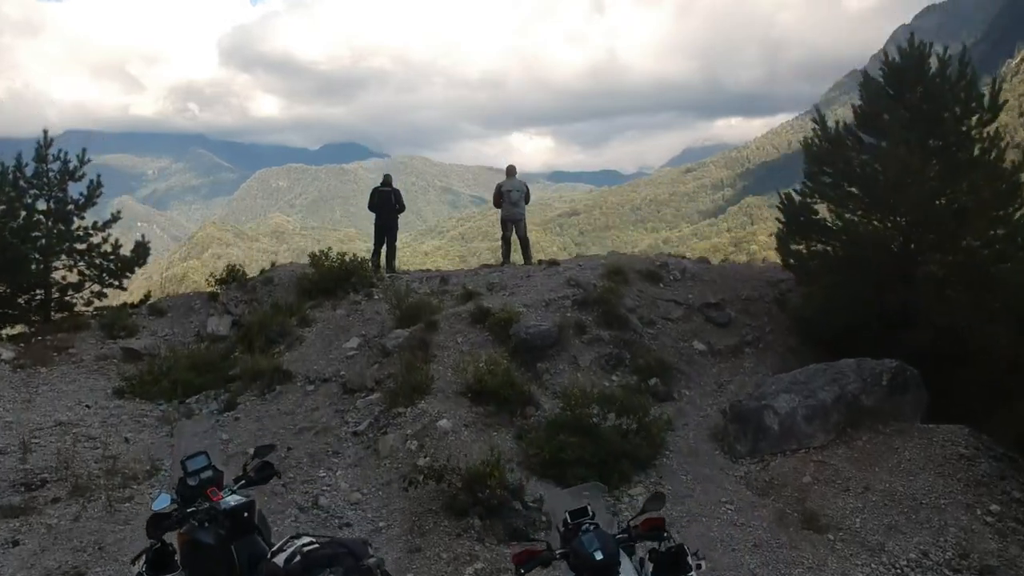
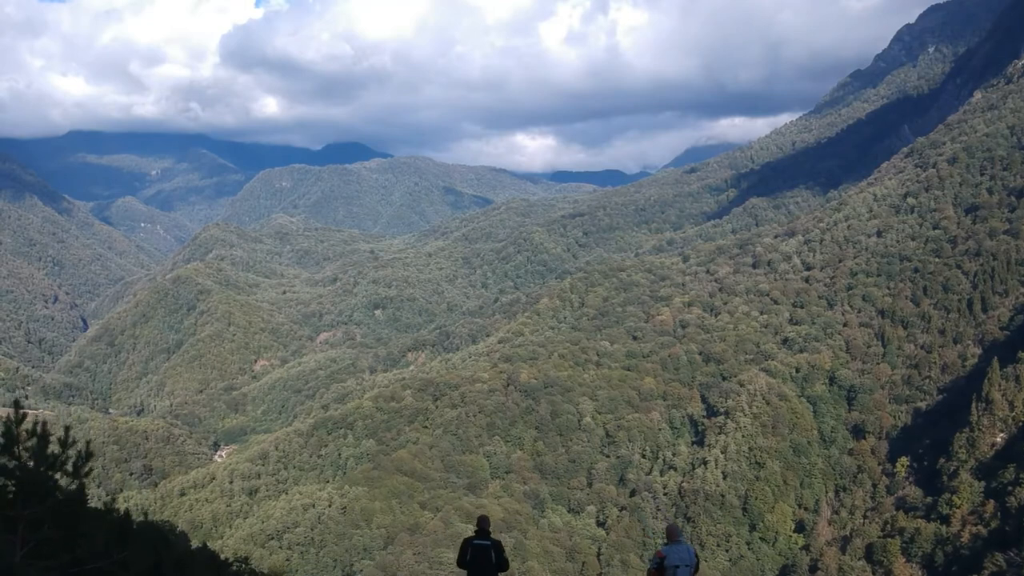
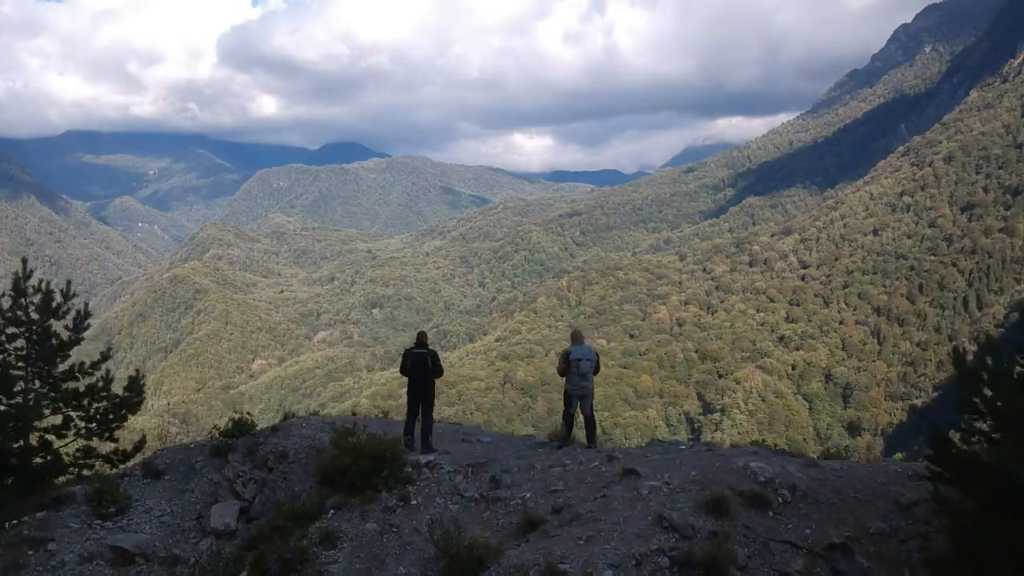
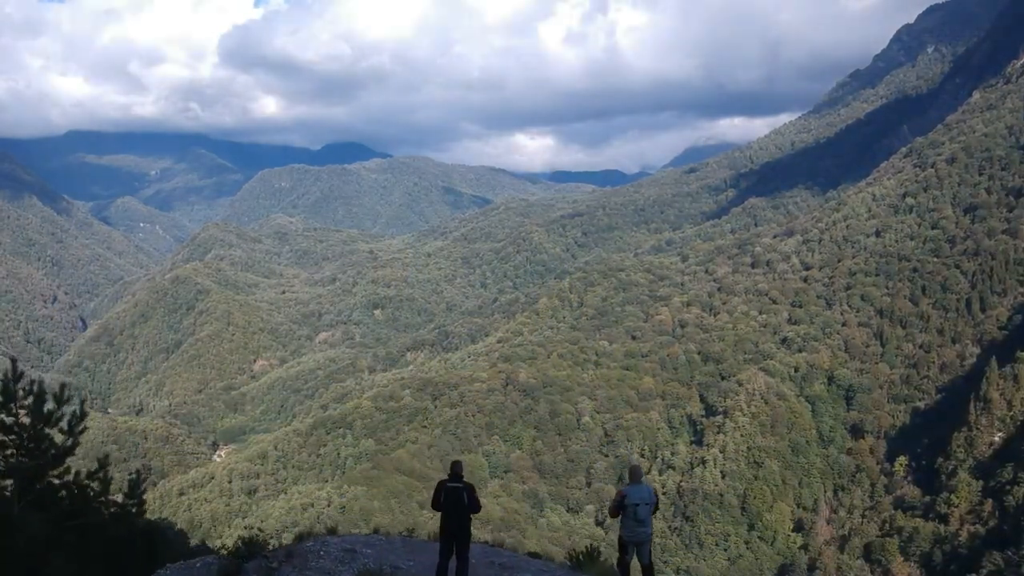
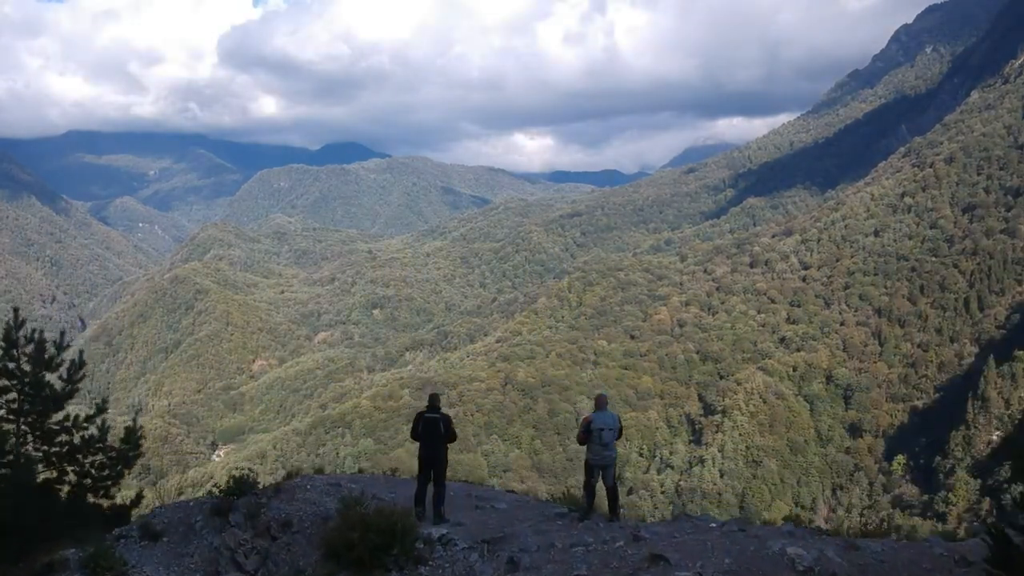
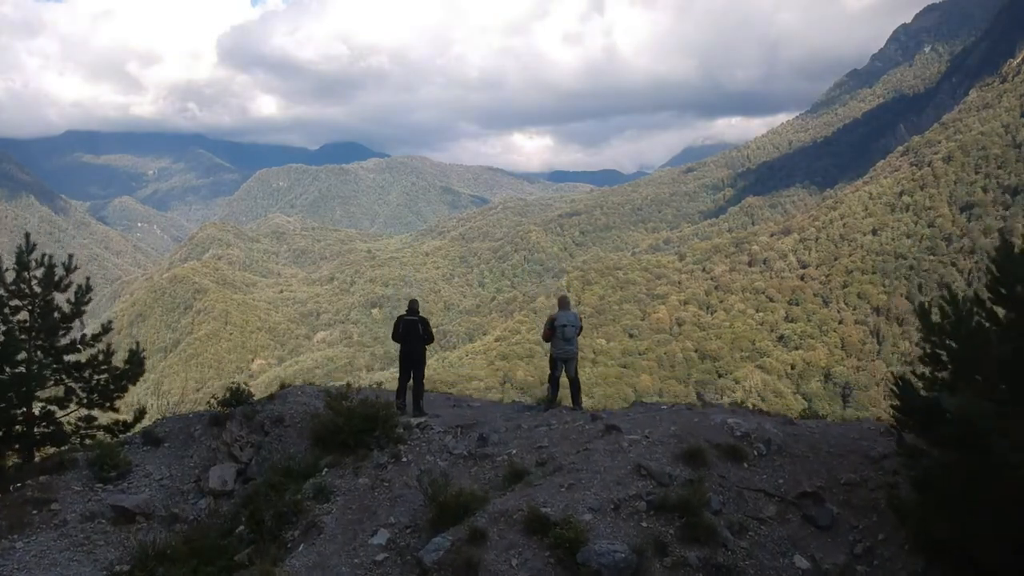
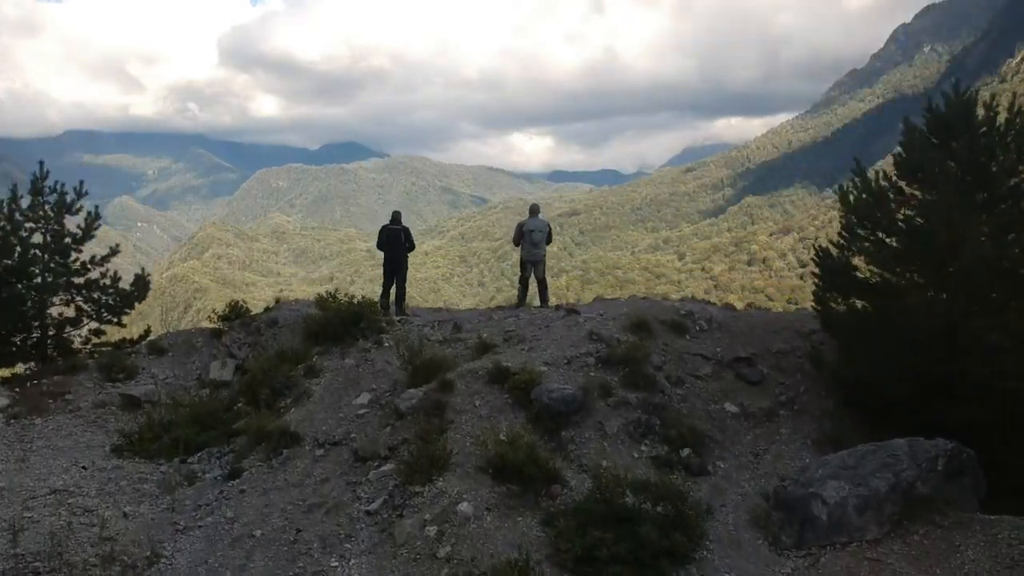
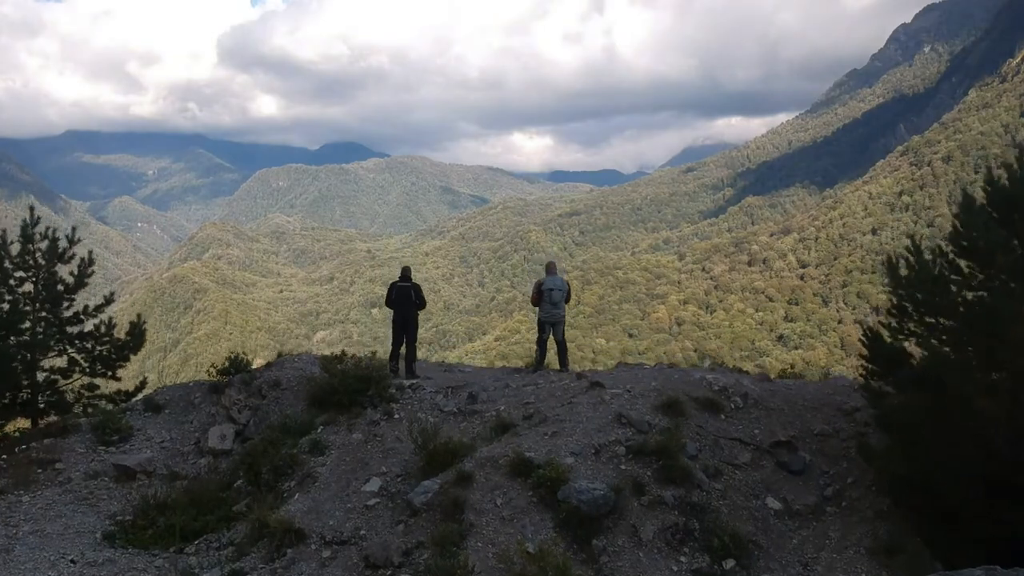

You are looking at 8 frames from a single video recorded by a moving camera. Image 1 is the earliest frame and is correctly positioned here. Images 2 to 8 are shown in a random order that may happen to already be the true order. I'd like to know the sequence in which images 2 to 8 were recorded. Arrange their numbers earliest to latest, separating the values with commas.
7, 8, 6, 3, 5, 4, 2
